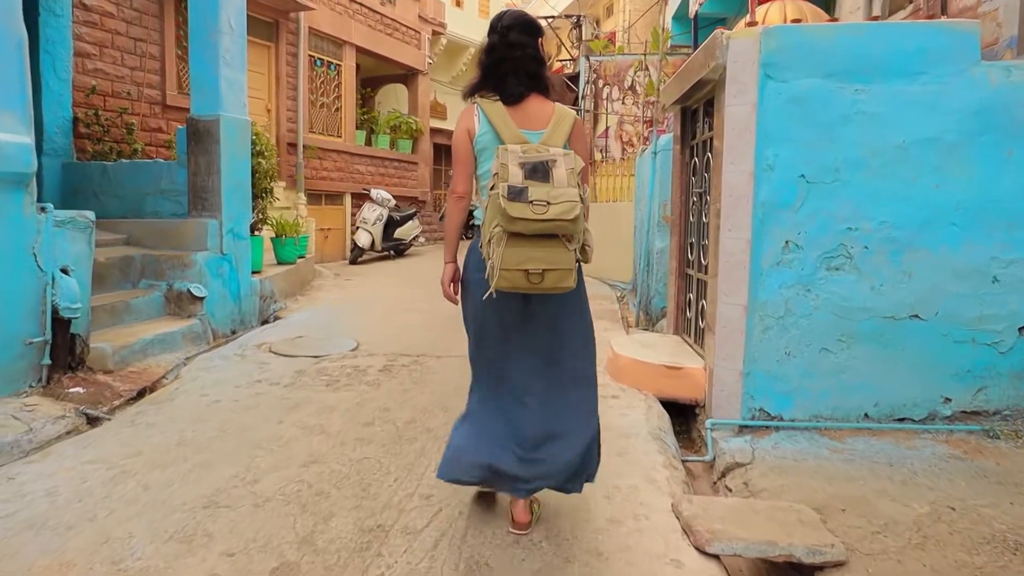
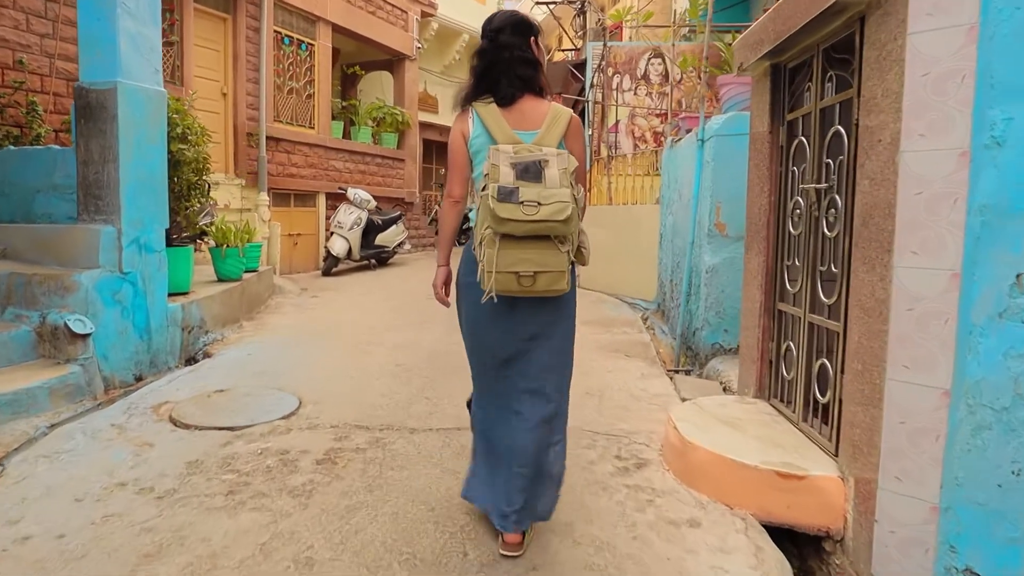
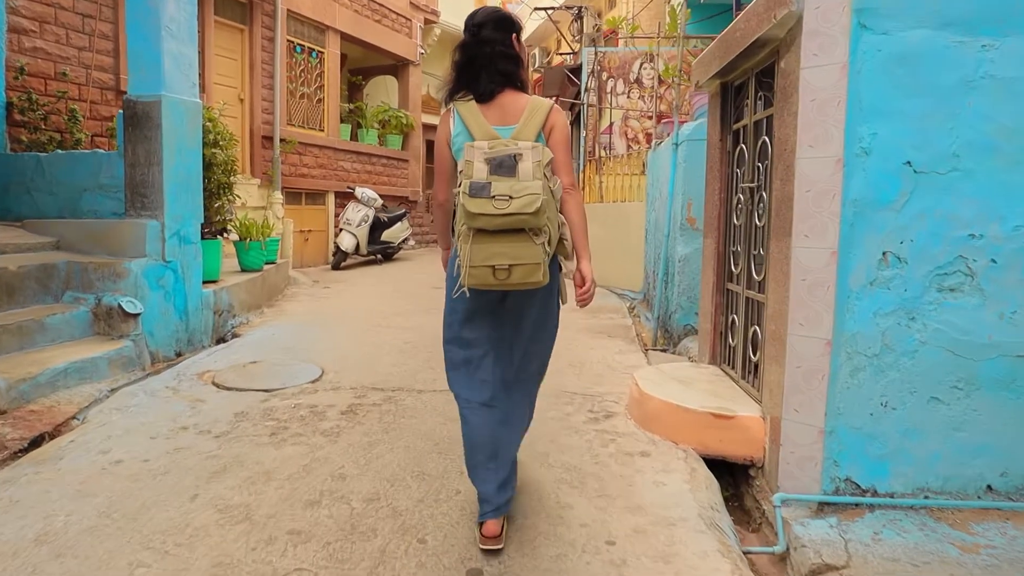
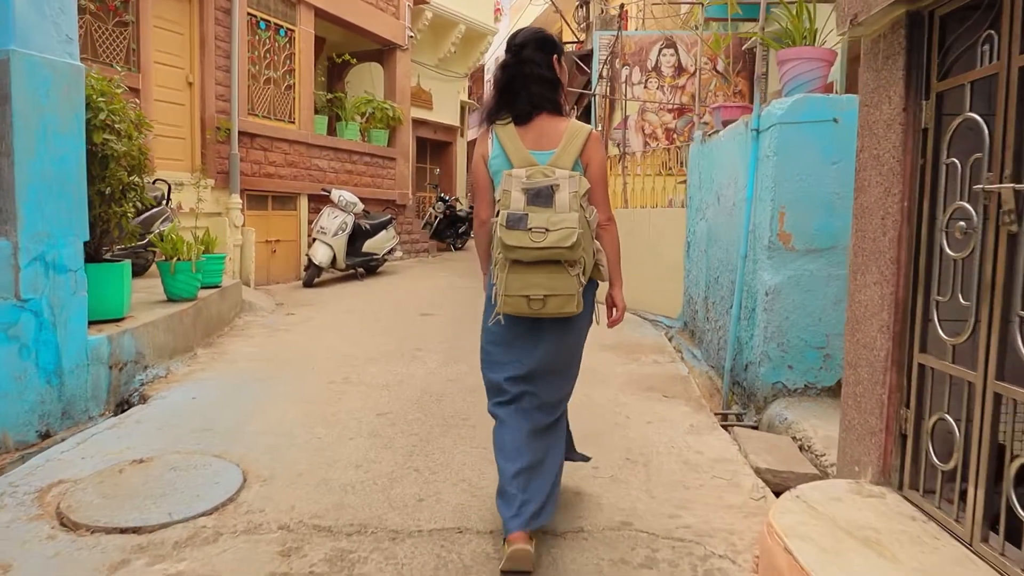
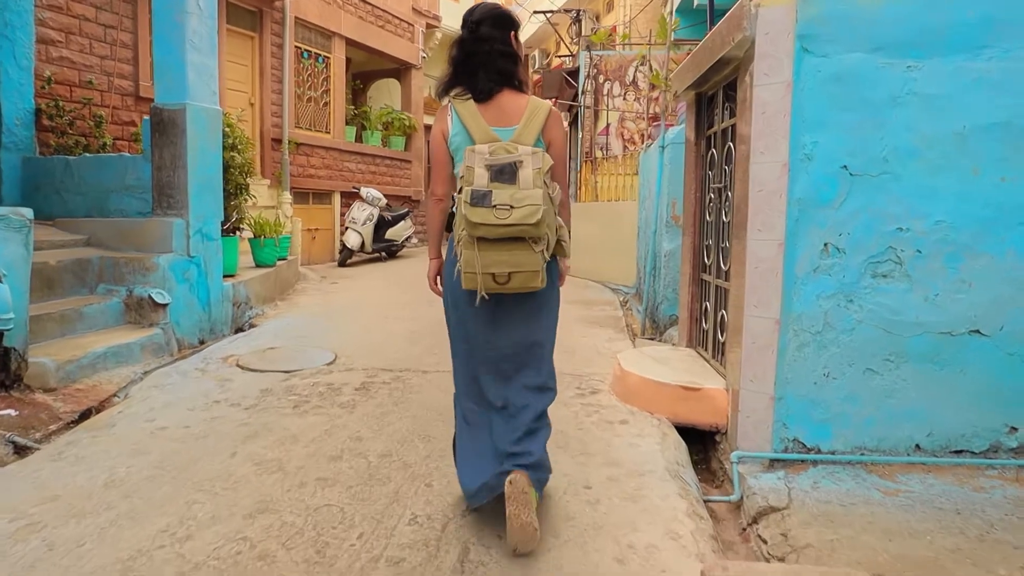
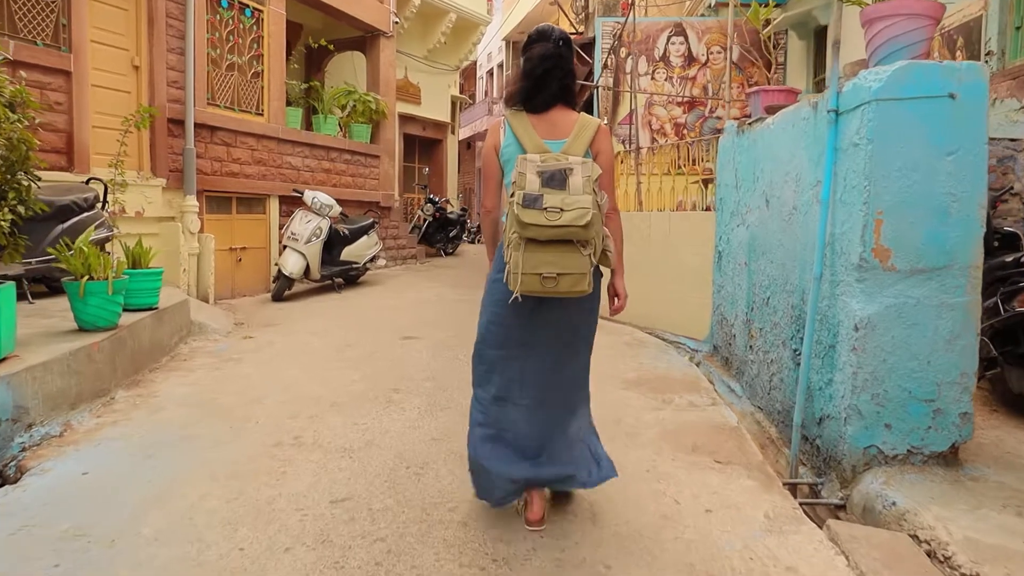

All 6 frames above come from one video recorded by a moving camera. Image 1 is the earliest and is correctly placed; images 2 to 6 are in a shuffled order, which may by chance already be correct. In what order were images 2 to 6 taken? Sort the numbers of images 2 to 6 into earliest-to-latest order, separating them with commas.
5, 3, 2, 4, 6
